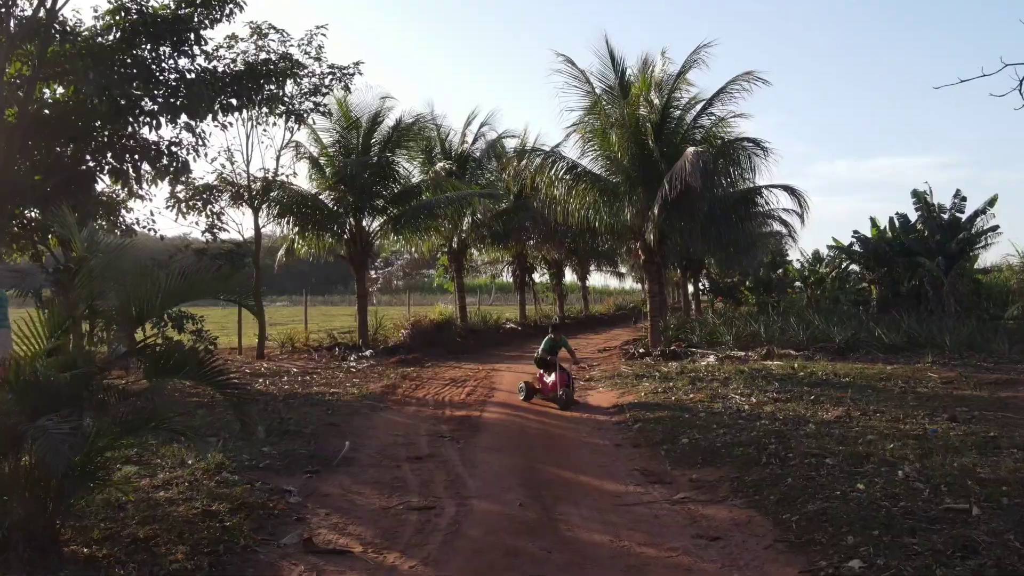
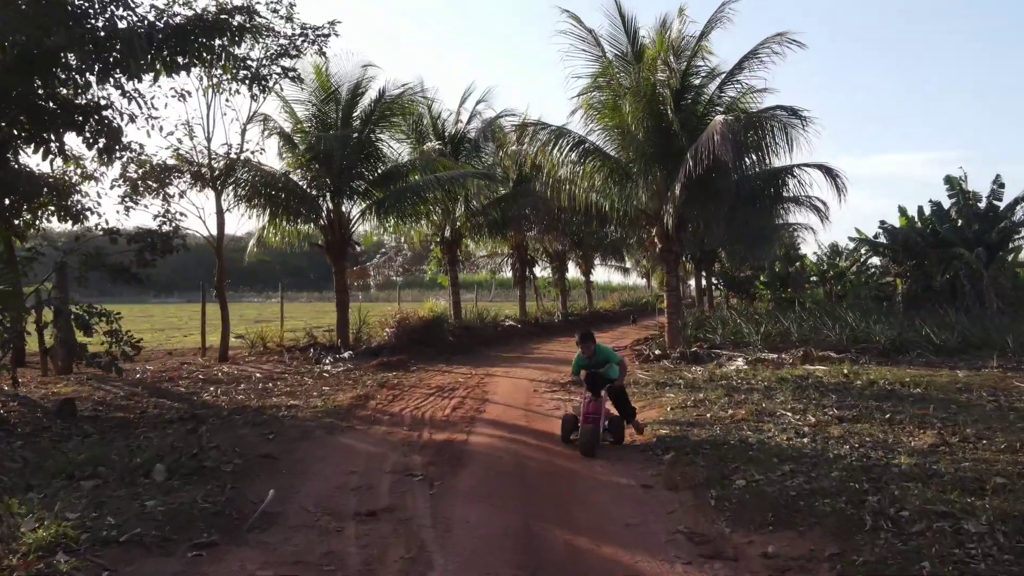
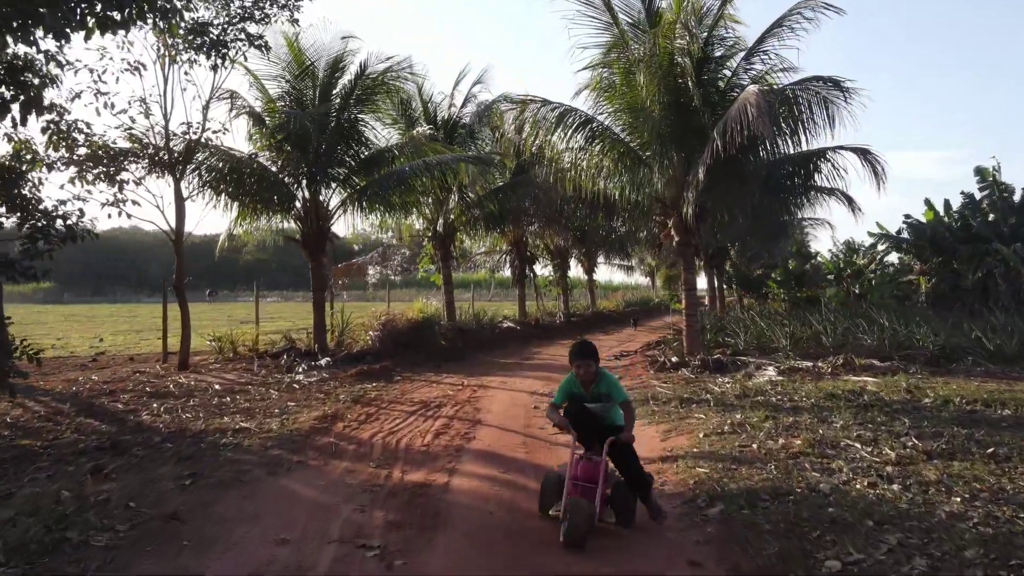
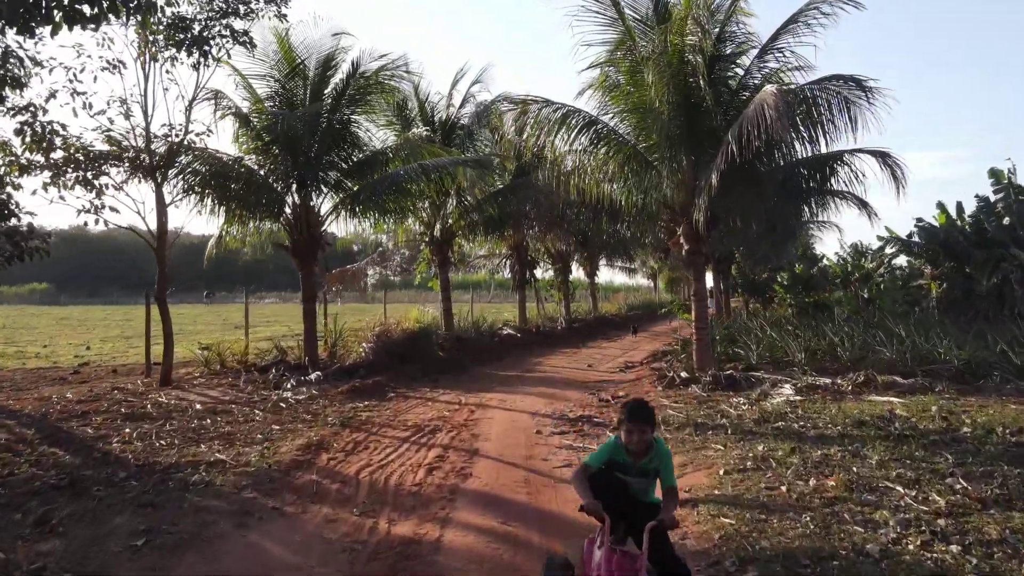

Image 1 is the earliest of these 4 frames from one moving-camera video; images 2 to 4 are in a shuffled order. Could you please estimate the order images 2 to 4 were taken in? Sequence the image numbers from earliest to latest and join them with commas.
2, 3, 4
